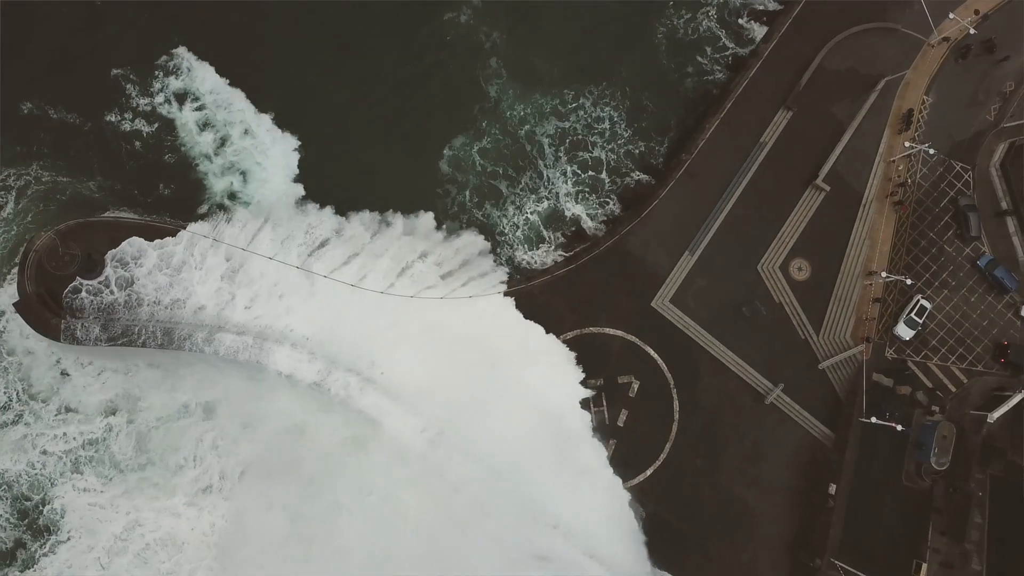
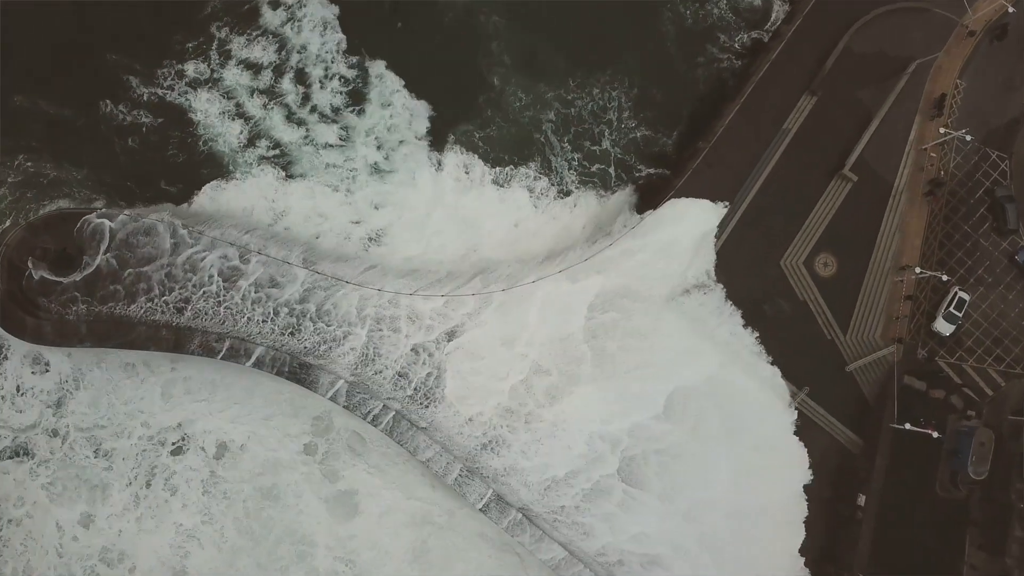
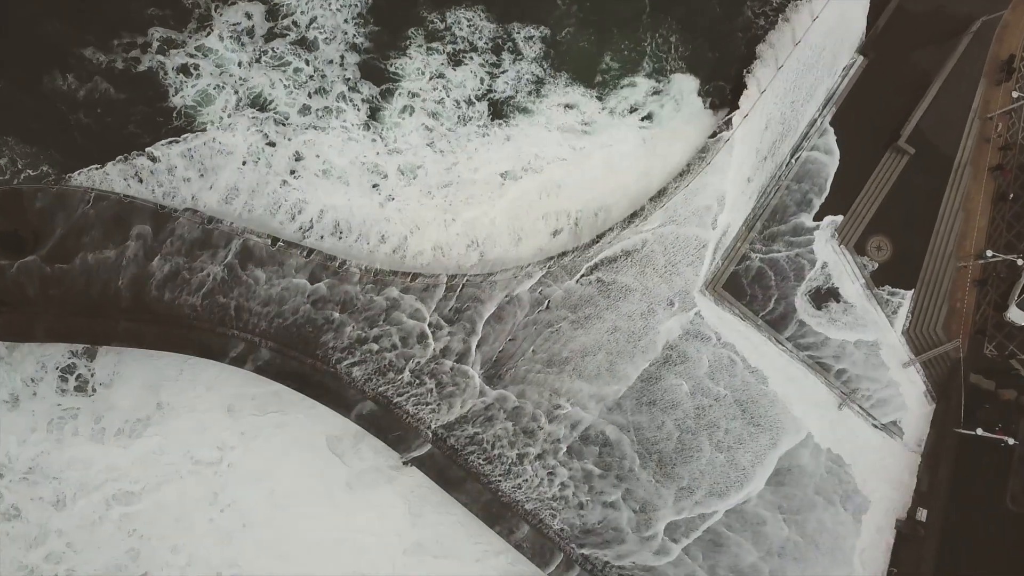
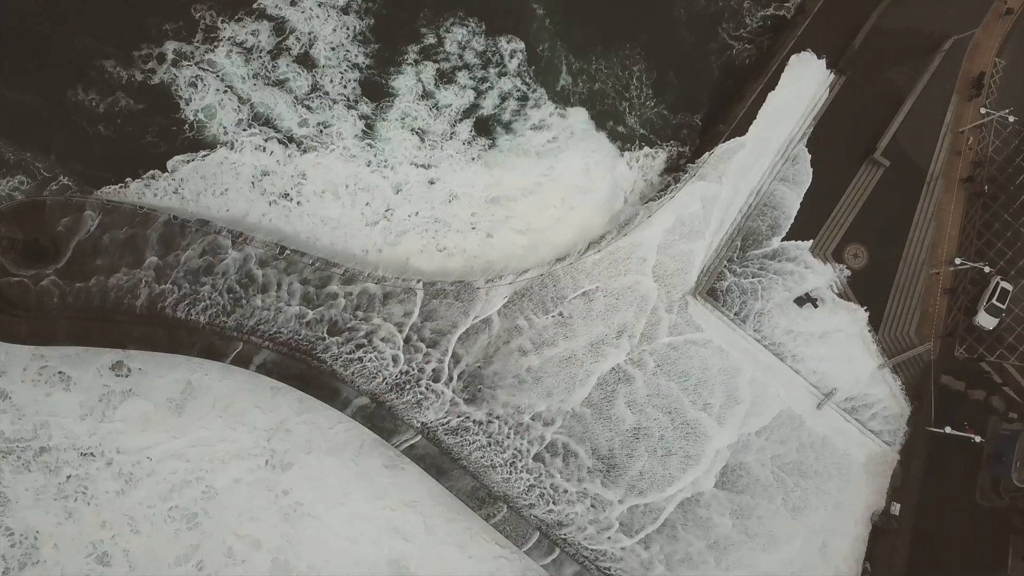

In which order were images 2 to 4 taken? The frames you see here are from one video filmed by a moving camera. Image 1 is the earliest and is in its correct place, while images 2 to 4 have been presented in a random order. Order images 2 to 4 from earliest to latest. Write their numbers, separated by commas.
2, 4, 3
